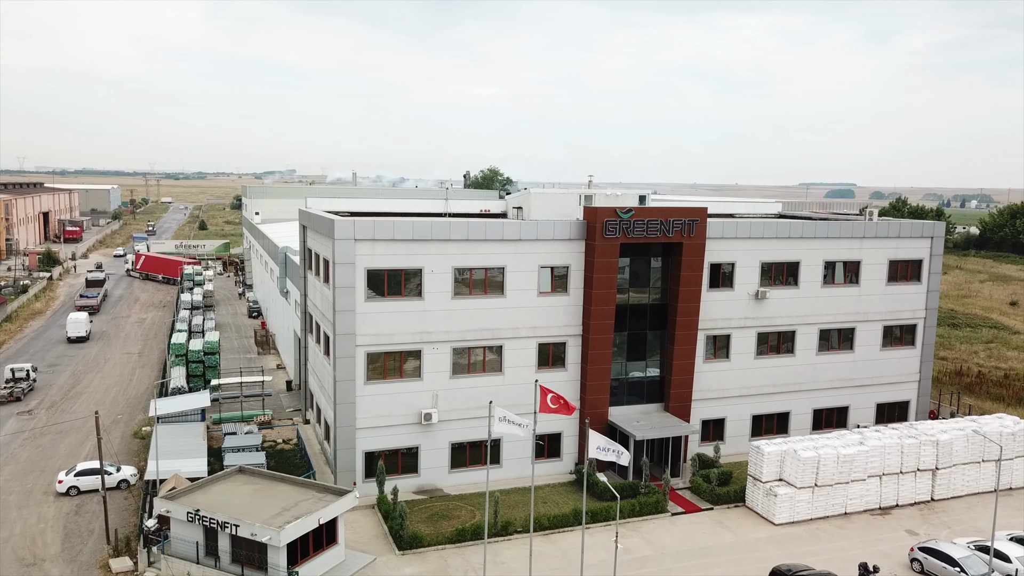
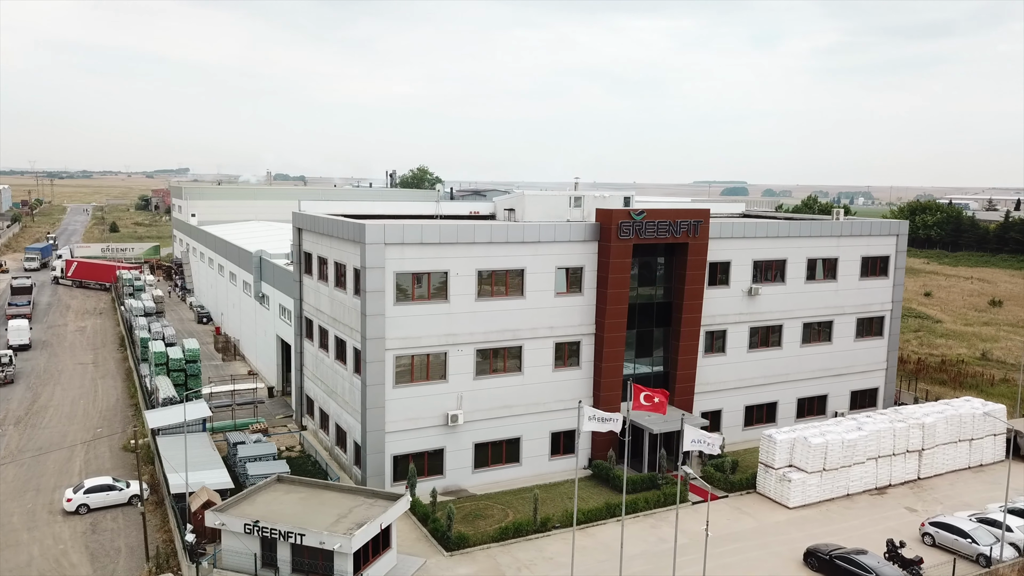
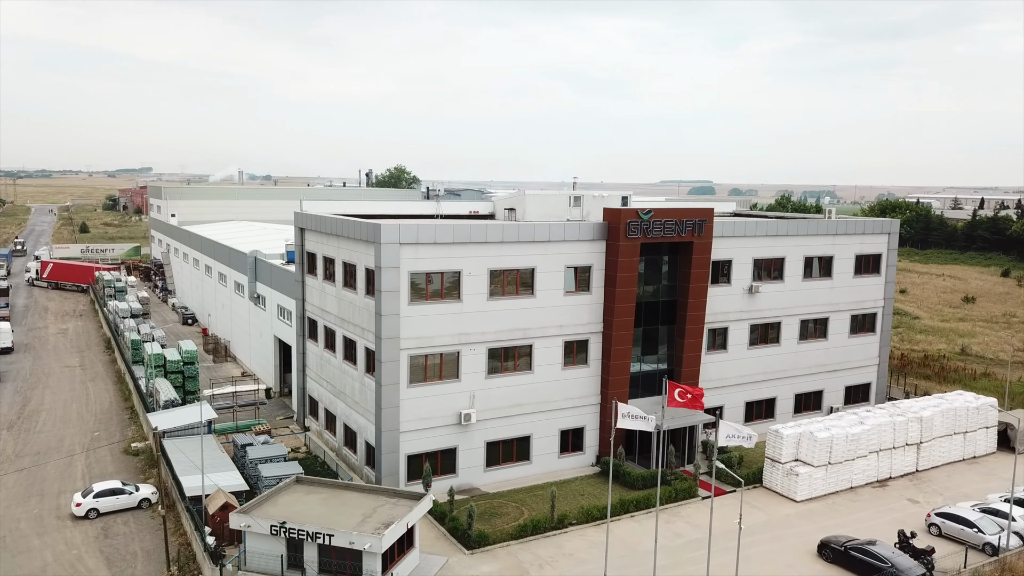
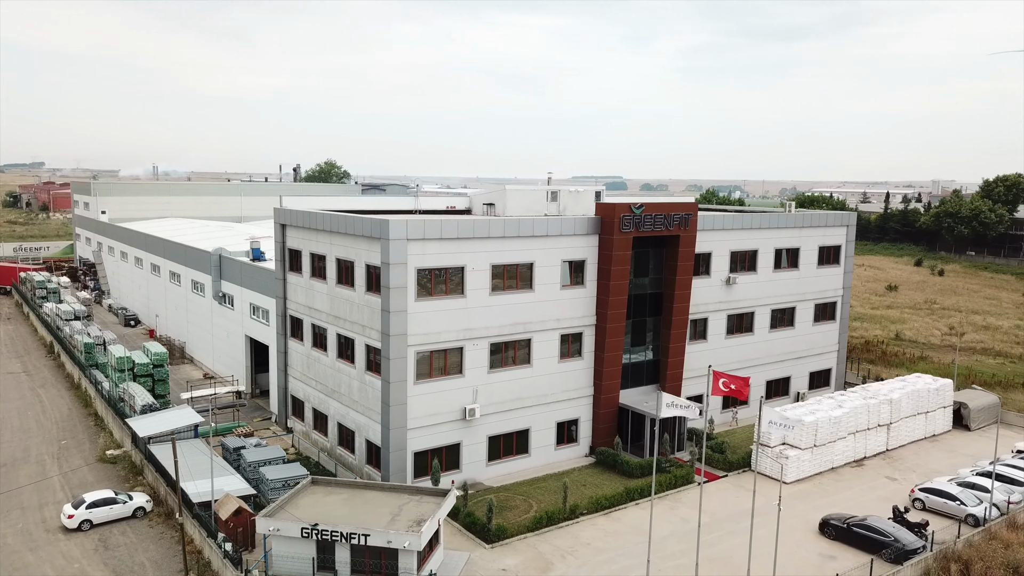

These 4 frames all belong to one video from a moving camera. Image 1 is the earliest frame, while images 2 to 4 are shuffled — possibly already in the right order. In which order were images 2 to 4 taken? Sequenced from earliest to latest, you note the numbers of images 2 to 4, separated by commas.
2, 3, 4
